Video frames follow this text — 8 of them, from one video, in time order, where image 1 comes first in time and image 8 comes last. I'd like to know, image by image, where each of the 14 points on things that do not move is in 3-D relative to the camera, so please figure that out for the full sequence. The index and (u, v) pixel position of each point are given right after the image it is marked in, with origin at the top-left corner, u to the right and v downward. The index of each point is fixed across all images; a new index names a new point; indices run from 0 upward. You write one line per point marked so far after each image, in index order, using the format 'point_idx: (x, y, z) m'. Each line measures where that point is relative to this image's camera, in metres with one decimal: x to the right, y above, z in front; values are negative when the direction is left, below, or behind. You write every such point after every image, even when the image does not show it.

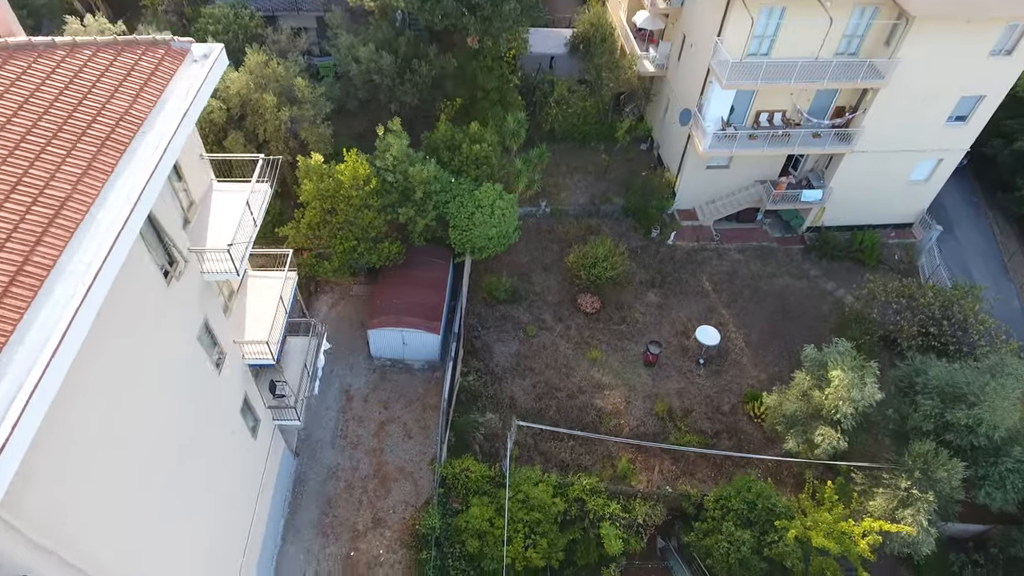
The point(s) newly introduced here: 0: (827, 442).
0: (+8.2, -4.0, +16.7) m
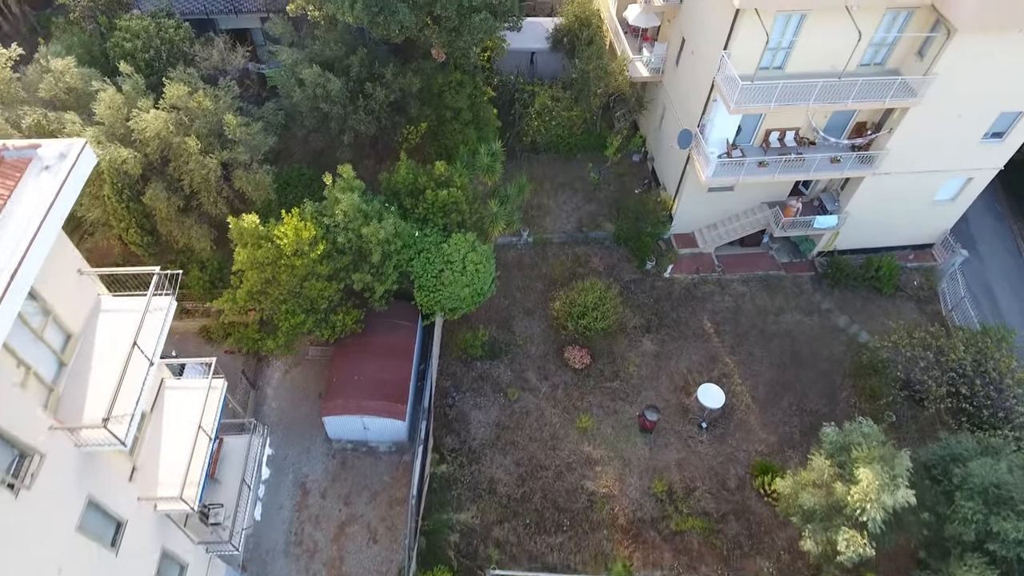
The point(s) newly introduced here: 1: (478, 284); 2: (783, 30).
0: (+7.7, -5.9, +14.5) m
1: (-0.9, +0.1, +17.7) m
2: (+7.6, +7.3, +18.0) m
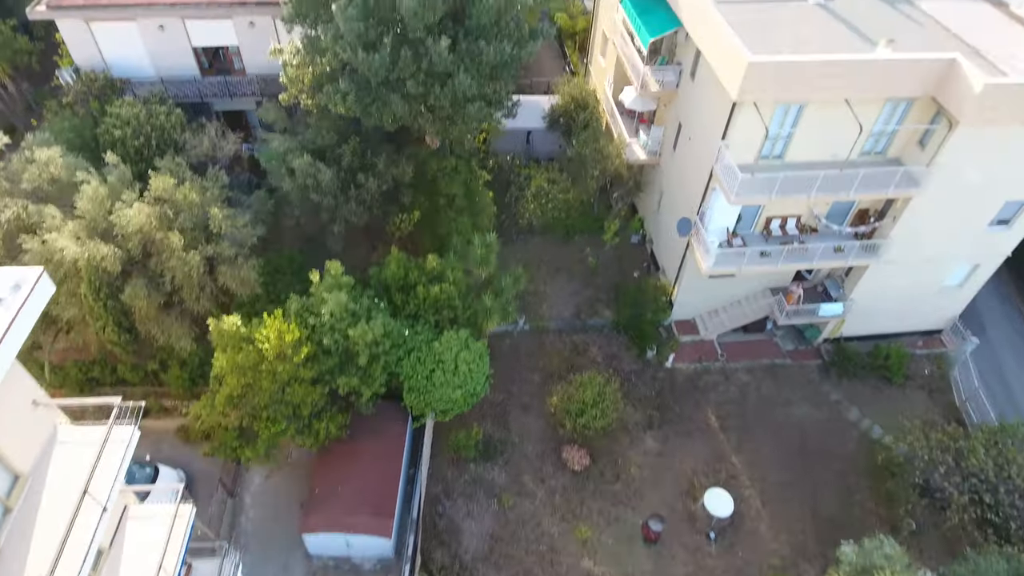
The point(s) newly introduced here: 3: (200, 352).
0: (+7.6, -8.3, +13.1) m
1: (-1.1, -2.6, +16.8) m
2: (+7.4, +4.6, +17.7) m
3: (-8.7, -1.8, +17.9) m
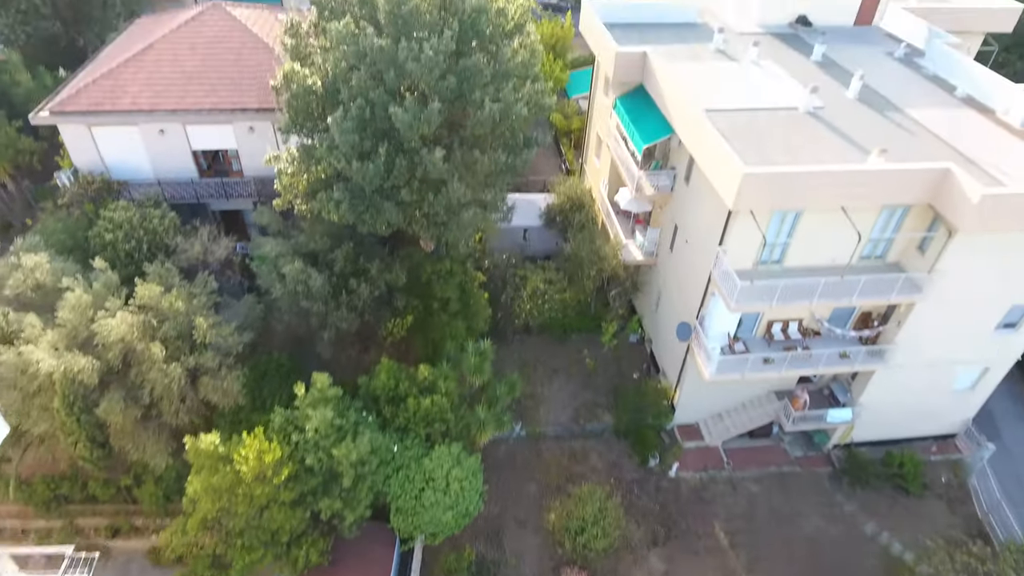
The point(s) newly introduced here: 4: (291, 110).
0: (+7.5, -10.6, +11.4) m
1: (-1.2, -5.3, +15.7) m
2: (+7.3, +1.7, +17.5) m
3: (-8.9, -4.7, +16.9) m
4: (-5.8, +4.6, +16.7) m
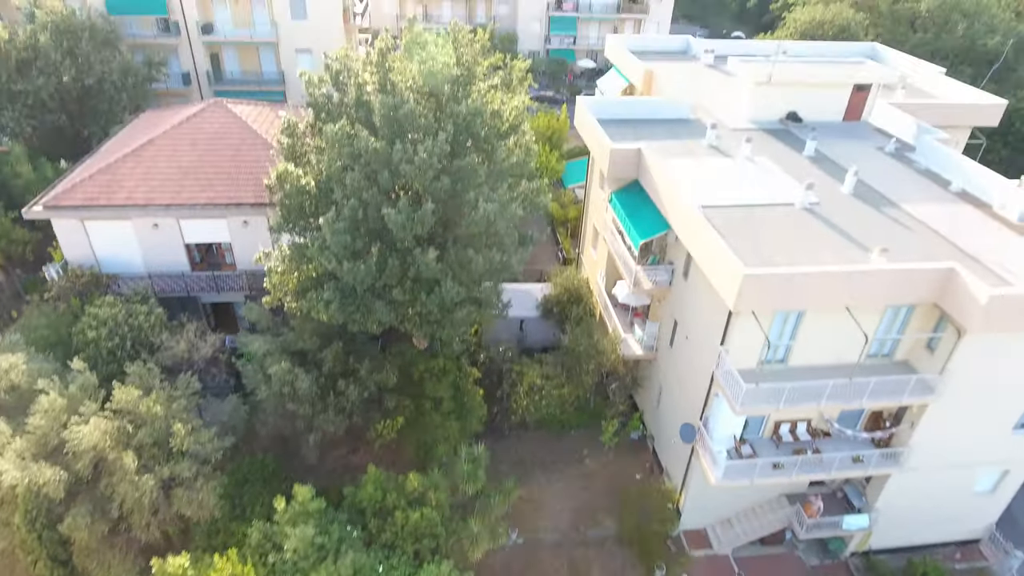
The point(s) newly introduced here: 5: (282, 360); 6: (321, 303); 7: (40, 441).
0: (+7.3, -12.5, +9.5) m
1: (-1.3, -7.8, +14.4) m
2: (+7.2, -1.0, +17.0) m
3: (-9.0, -7.3, +15.6) m
4: (-5.9, +2.0, +16.5) m
5: (-6.3, -2.0, +17.6) m
6: (-4.8, -0.4, +16.2) m
7: (-11.1, -3.6, +15.1) m
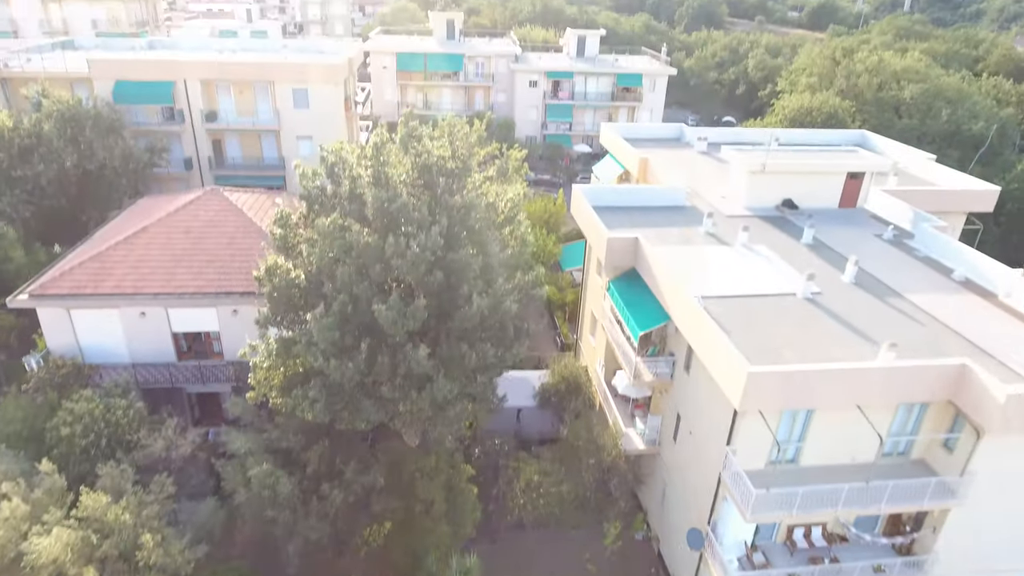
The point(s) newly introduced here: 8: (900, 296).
0: (+7.2, -14.0, +7.4) m
1: (-1.4, -9.8, +12.8) m
2: (+7.0, -3.5, +16.2) m
3: (-9.1, -9.5, +14.0) m
4: (-6.0, -0.4, +16.0) m
5: (-6.5, -4.5, +16.6) m
6: (-4.9, -2.7, +15.4) m
7: (-11.2, -5.8, +13.9) m
8: (+12.0, -0.3, +19.7) m
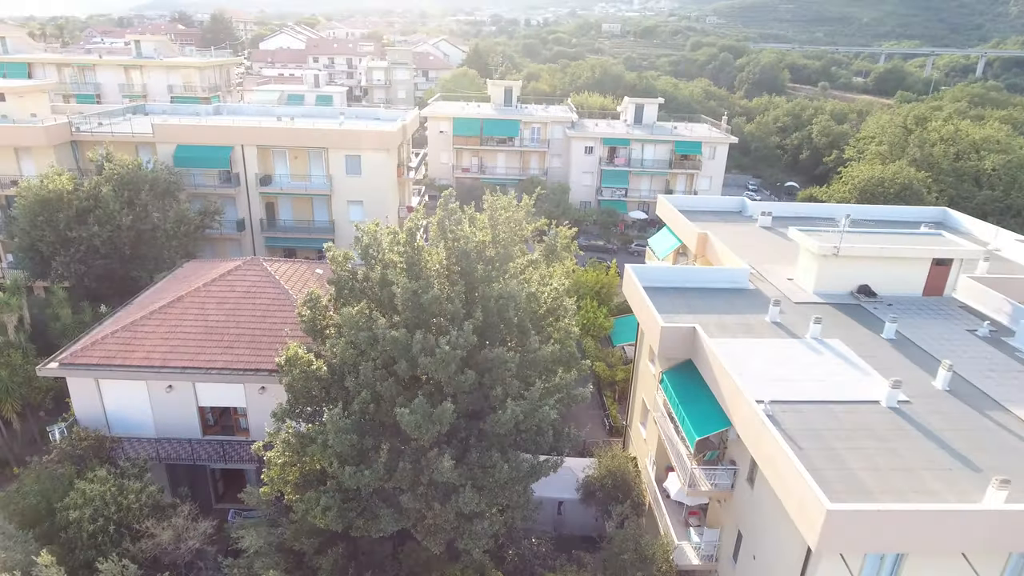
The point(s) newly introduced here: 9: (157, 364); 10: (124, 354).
0: (+6.8, -15.7, +3.9) m
1: (-1.2, -11.7, +10.4) m
2: (+7.8, -5.9, +13.6) m
3: (-8.7, -11.3, +12.3) m
4: (-5.1, -2.4, +14.8) m
5: (-5.7, -6.6, +15.1) m
6: (-4.2, -4.8, +13.9) m
7: (-10.7, -7.5, +12.7) m
8: (+13.1, -3.2, +17.0) m
9: (-11.1, -2.4, +20.1) m
10: (-12.3, -2.1, +20.3) m
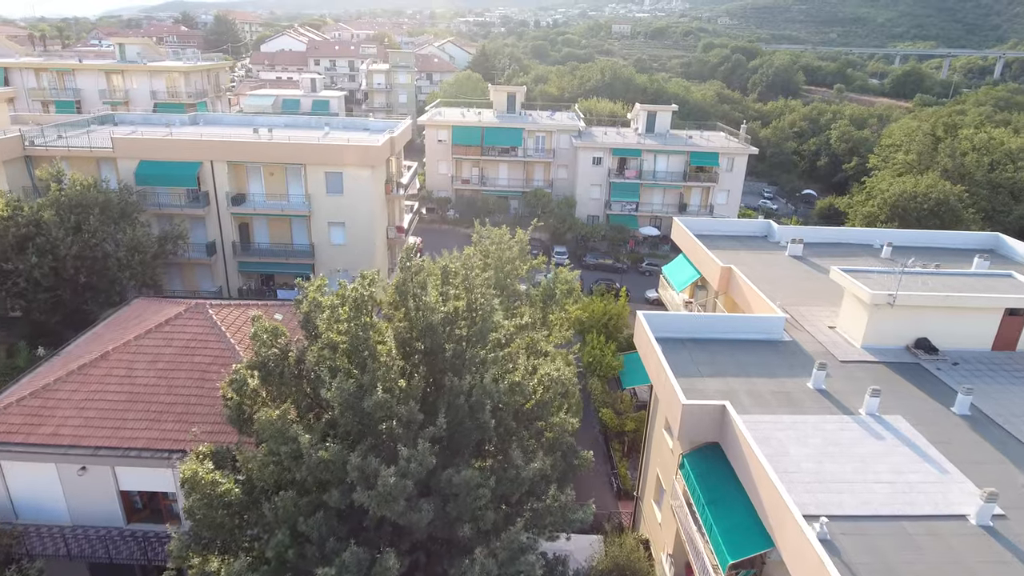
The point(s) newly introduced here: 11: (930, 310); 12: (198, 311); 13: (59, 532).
0: (+6.2, -17.3, +0.1) m
1: (-1.7, -13.4, +6.7) m
2: (+7.3, -7.6, +9.8) m
3: (-9.2, -12.9, +8.7) m
4: (-5.6, -4.0, +11.2) m
5: (-6.1, -8.2, +11.5) m
6: (-4.7, -6.4, +10.2) m
7: (-11.2, -9.1, +9.1) m
8: (+12.7, -4.9, +13.1) m
9: (-11.5, -4.0, +16.5) m
10: (-12.7, -3.7, +16.8) m
11: (+12.9, -0.7, +19.8) m
12: (-9.8, -0.7, +20.1) m
13: (-12.4, -6.6, +17.6) m
